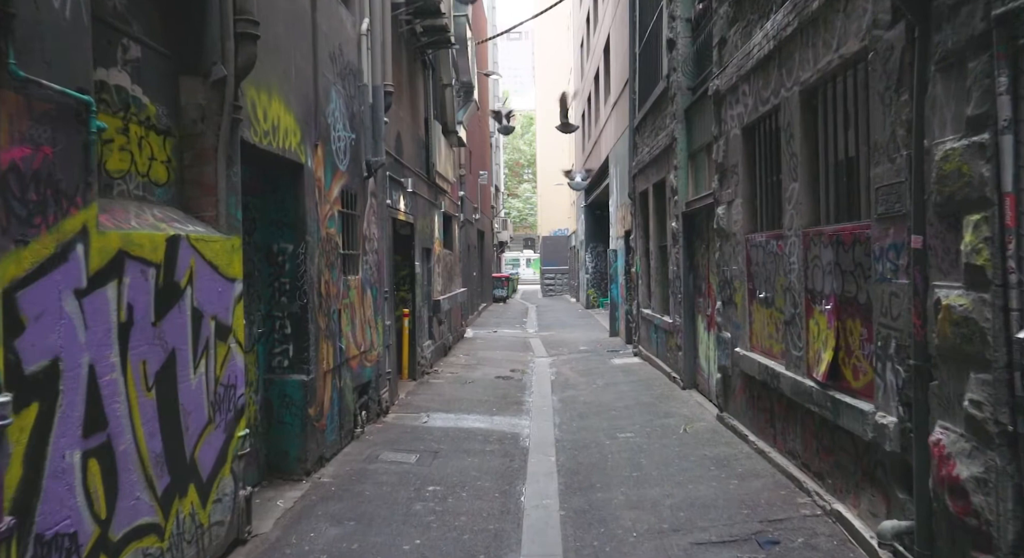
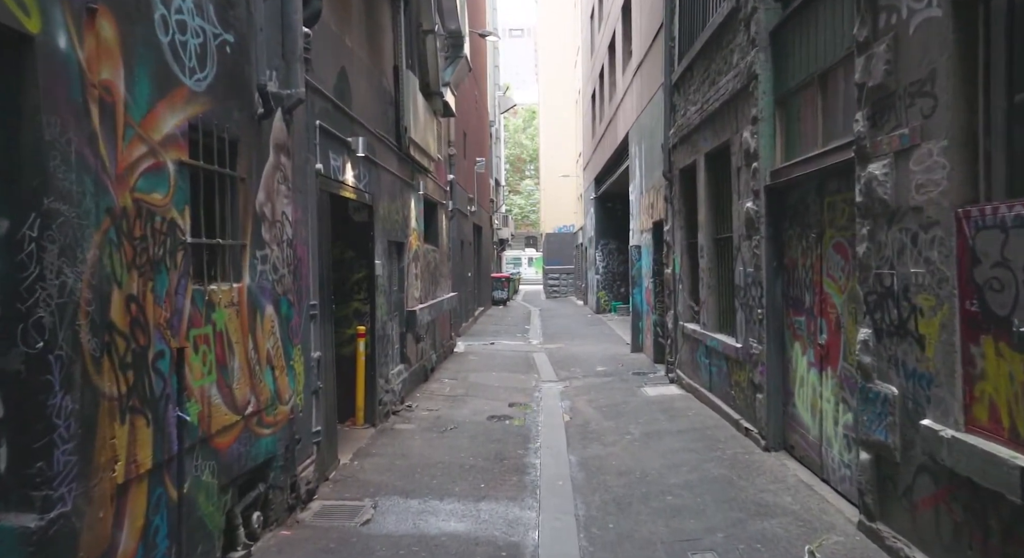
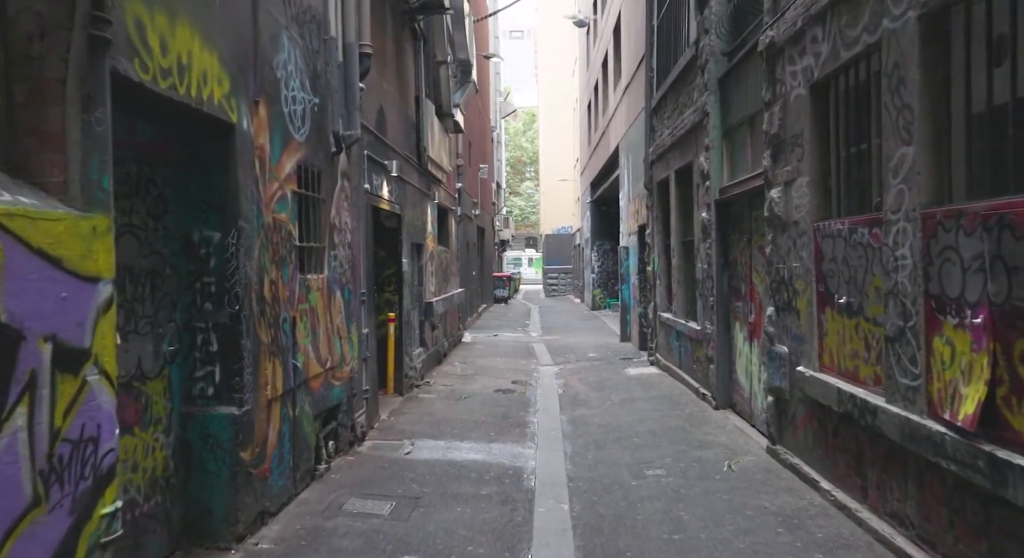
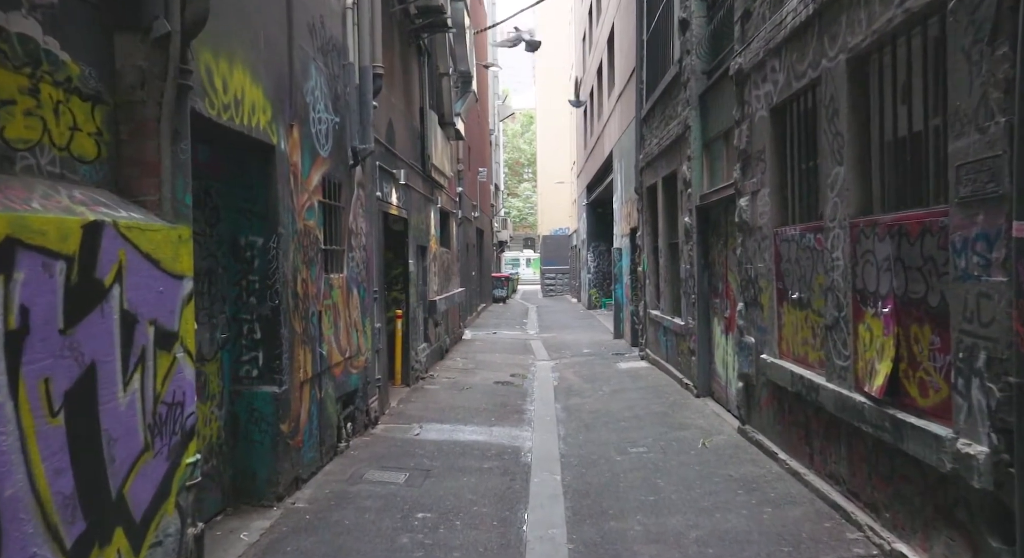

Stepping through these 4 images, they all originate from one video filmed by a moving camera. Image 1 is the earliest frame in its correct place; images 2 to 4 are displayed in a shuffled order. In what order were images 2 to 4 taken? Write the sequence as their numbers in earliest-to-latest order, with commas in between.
4, 3, 2
